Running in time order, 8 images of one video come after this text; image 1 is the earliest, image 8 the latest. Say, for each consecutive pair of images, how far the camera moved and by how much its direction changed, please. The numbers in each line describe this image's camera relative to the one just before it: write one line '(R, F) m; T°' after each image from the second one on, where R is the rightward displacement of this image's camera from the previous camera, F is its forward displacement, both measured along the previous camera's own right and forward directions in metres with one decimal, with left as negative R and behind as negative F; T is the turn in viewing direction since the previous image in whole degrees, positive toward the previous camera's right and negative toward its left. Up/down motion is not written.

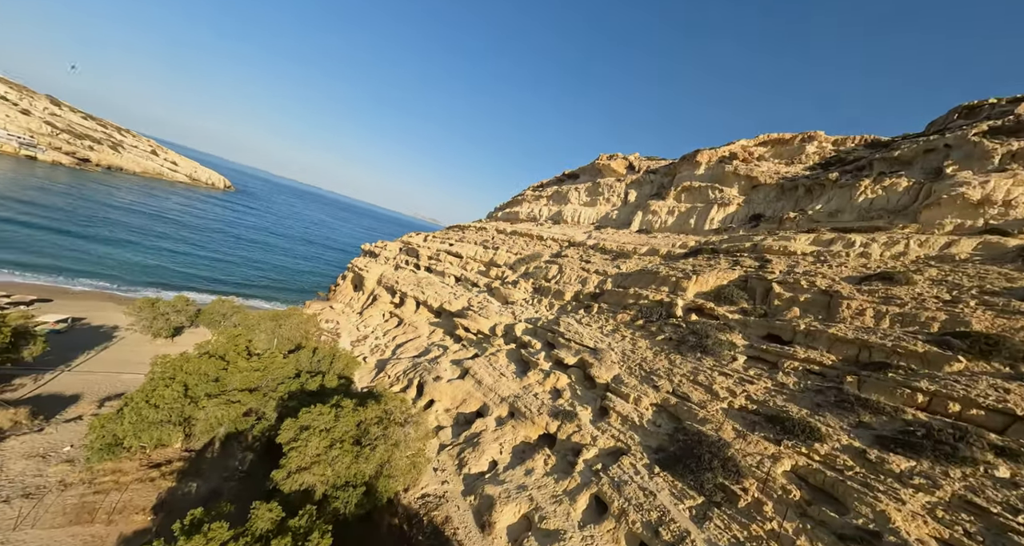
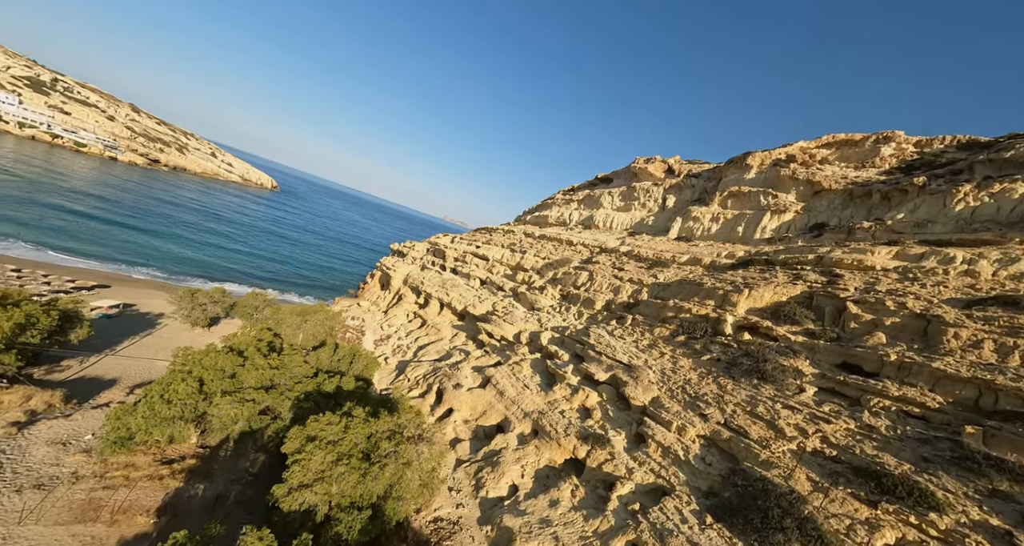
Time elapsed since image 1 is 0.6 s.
(0.0, +0.8) m; -5°
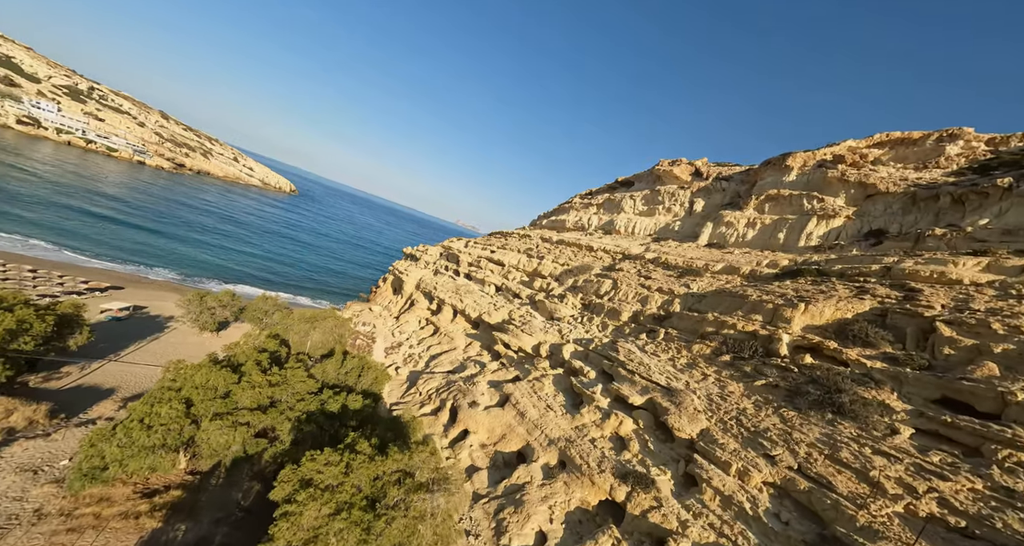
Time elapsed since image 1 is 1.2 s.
(-0.3, +1.1) m; -2°
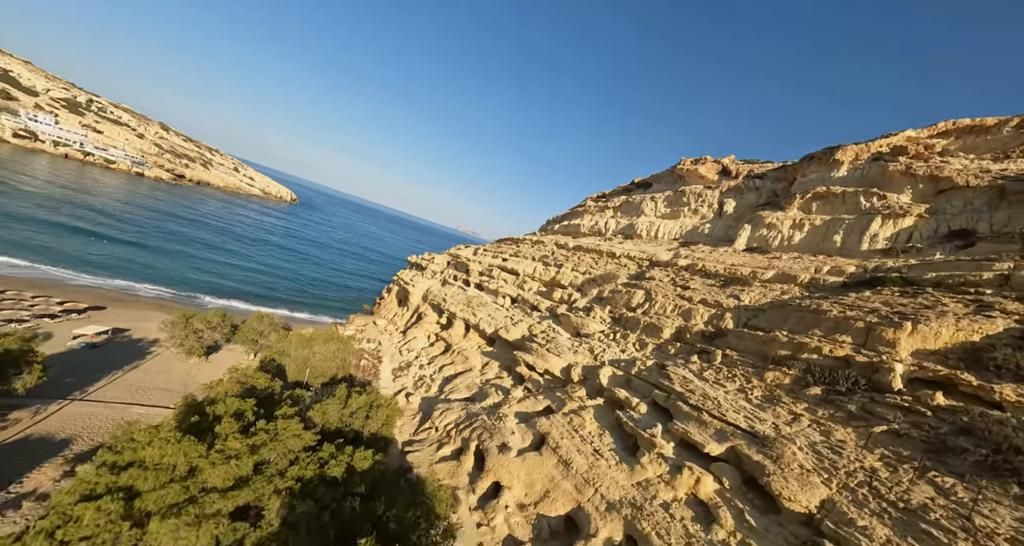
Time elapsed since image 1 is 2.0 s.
(-0.9, +1.9) m; 0°
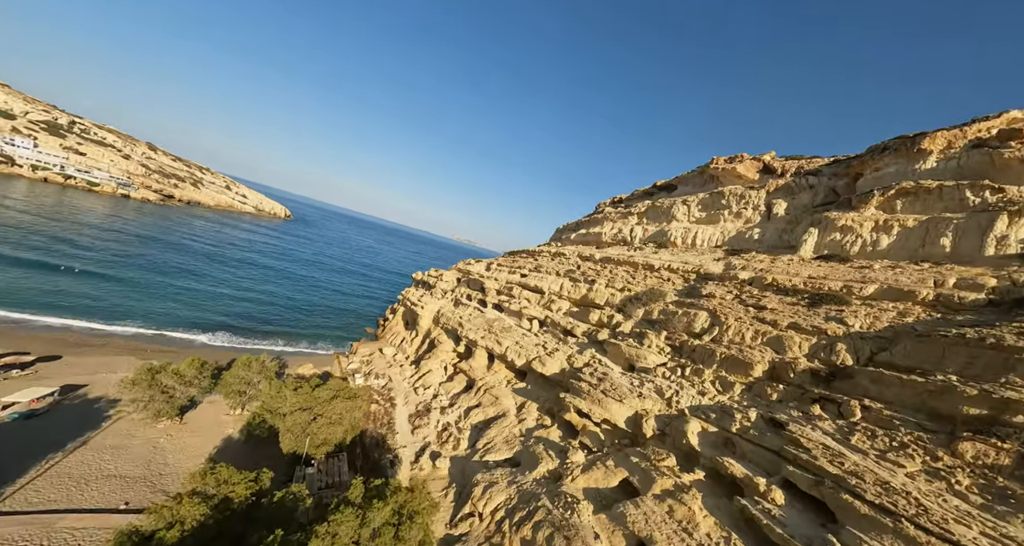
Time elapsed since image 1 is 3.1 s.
(-1.6, +2.9) m; 0°
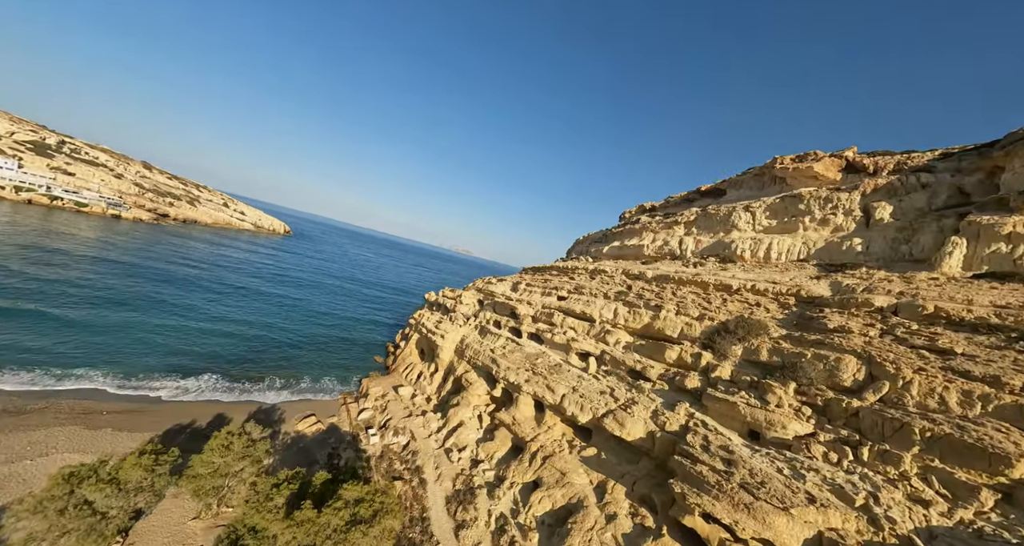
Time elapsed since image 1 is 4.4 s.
(-2.2, +4.0) m; 0°
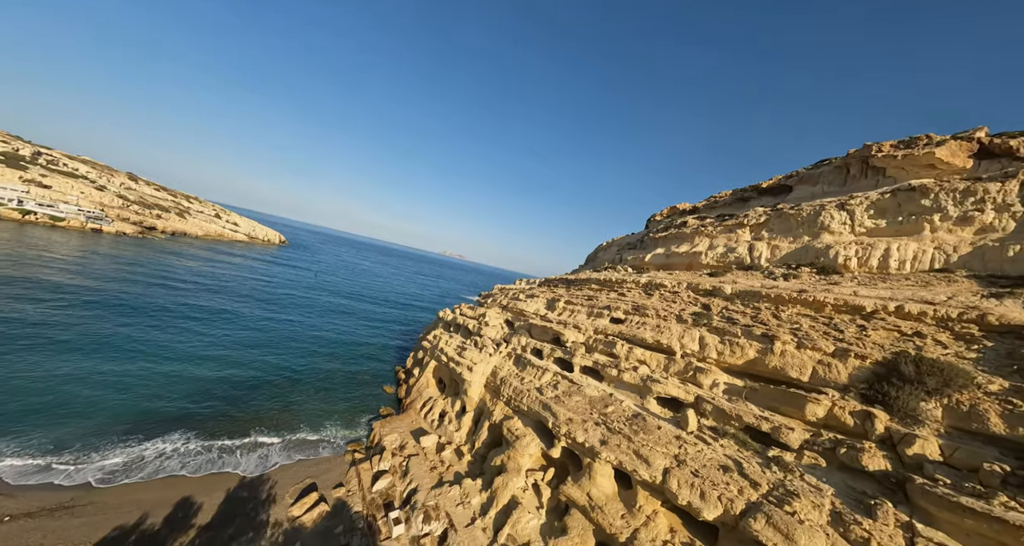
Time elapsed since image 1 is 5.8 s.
(-2.3, +4.5) m; 0°
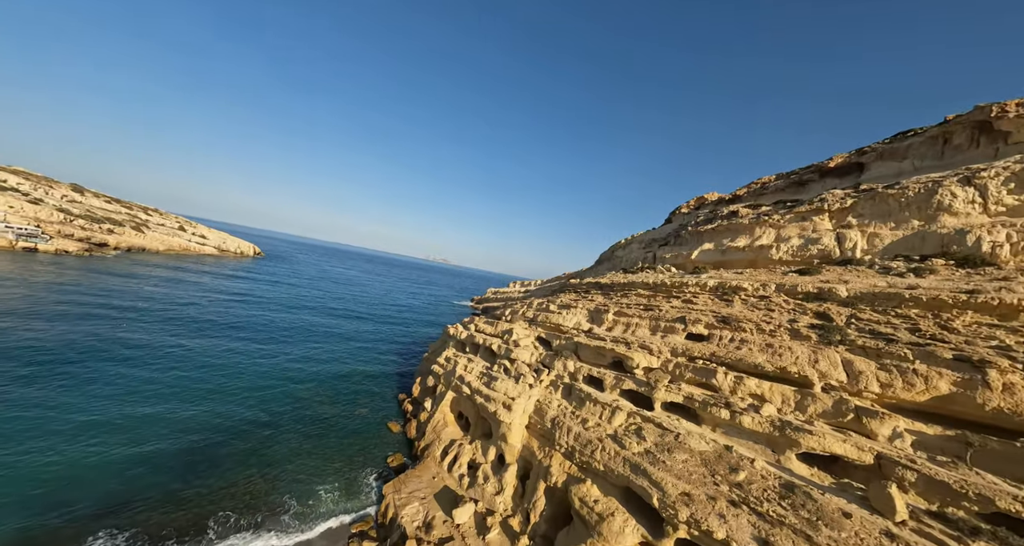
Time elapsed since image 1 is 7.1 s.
(-2.5, +4.7) m; +2°
